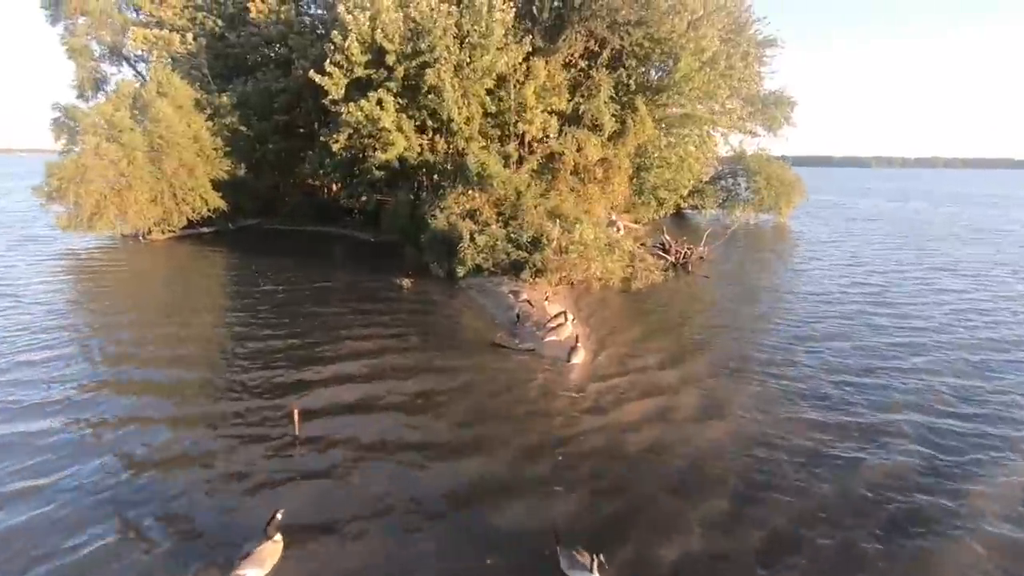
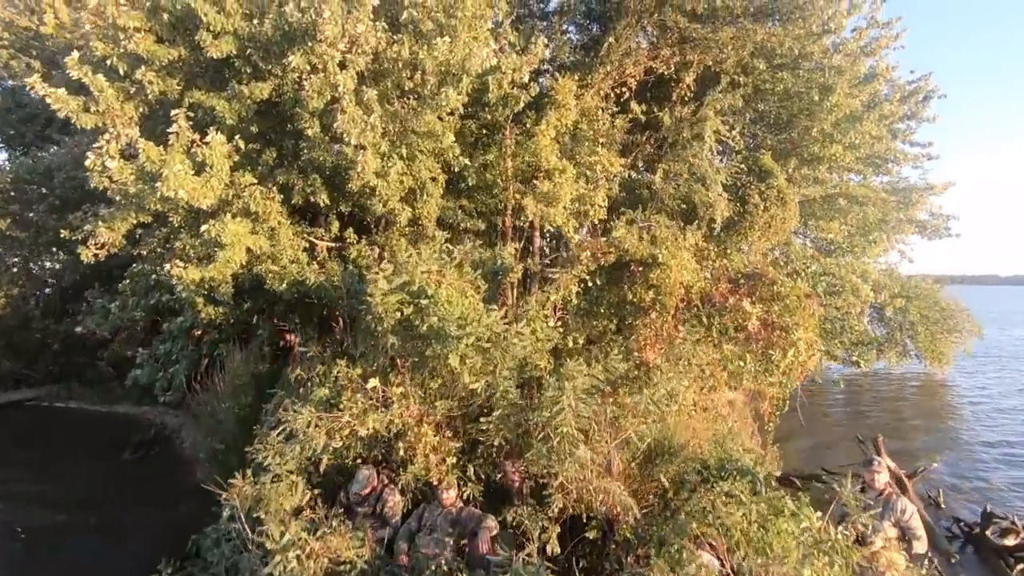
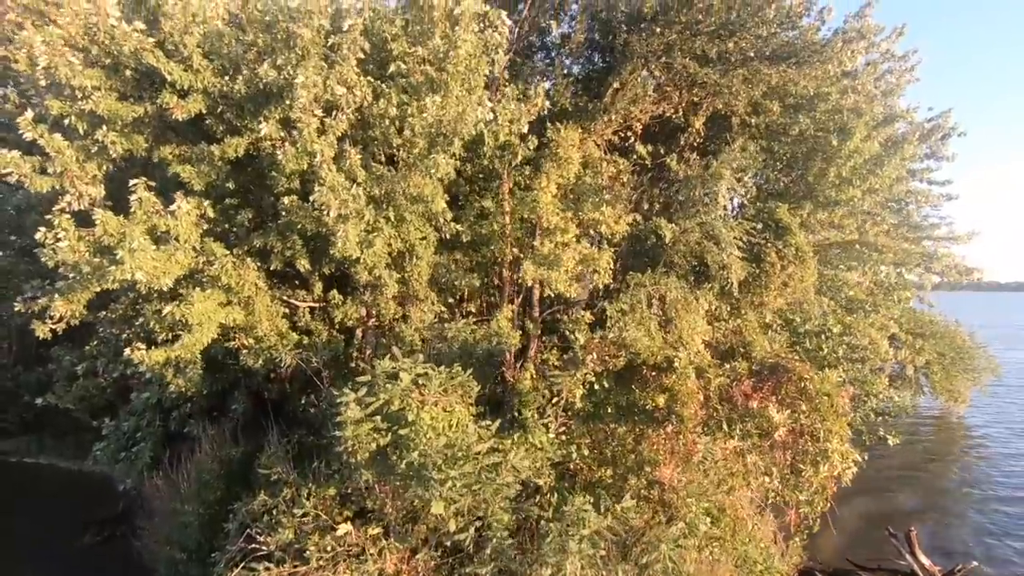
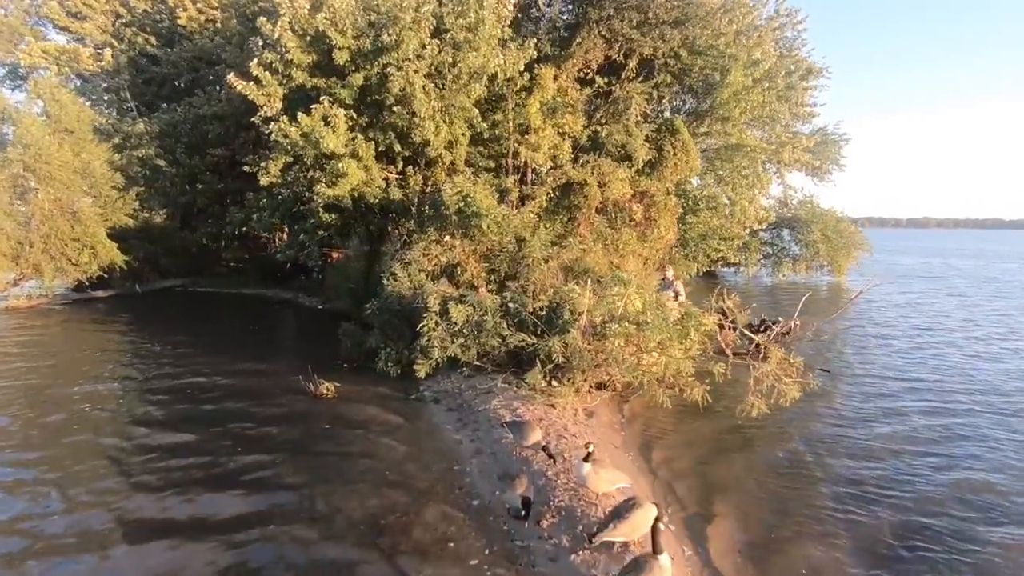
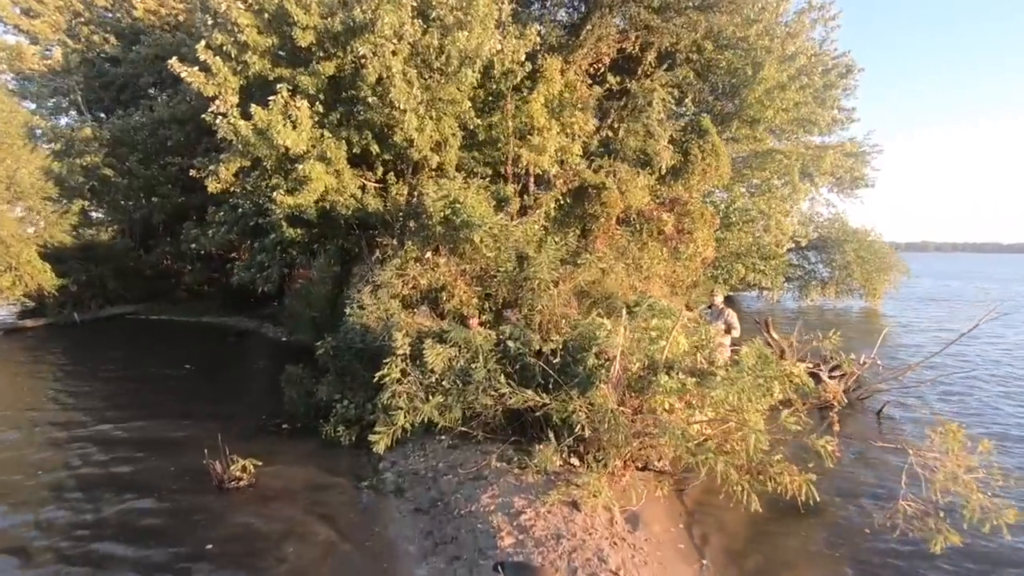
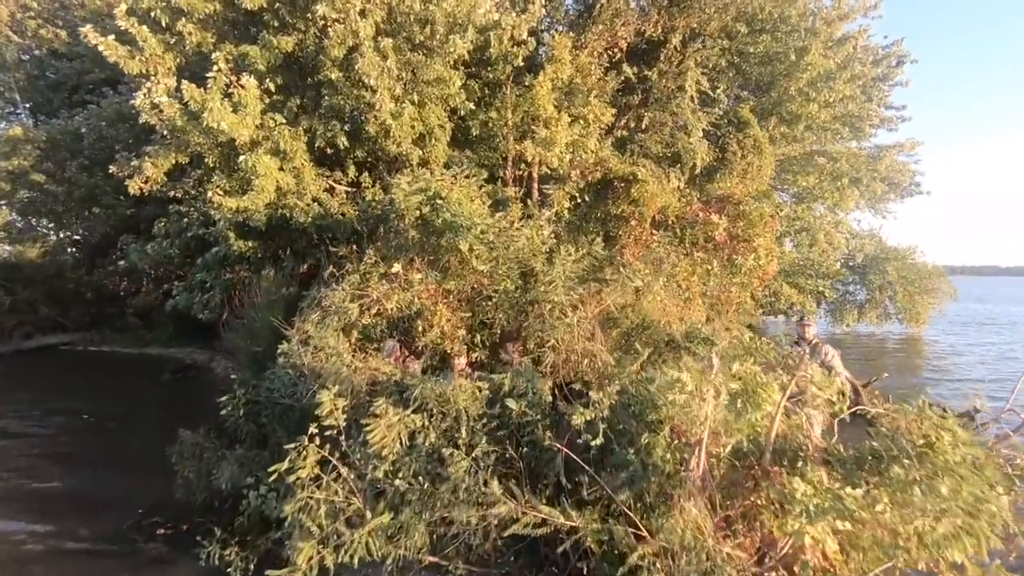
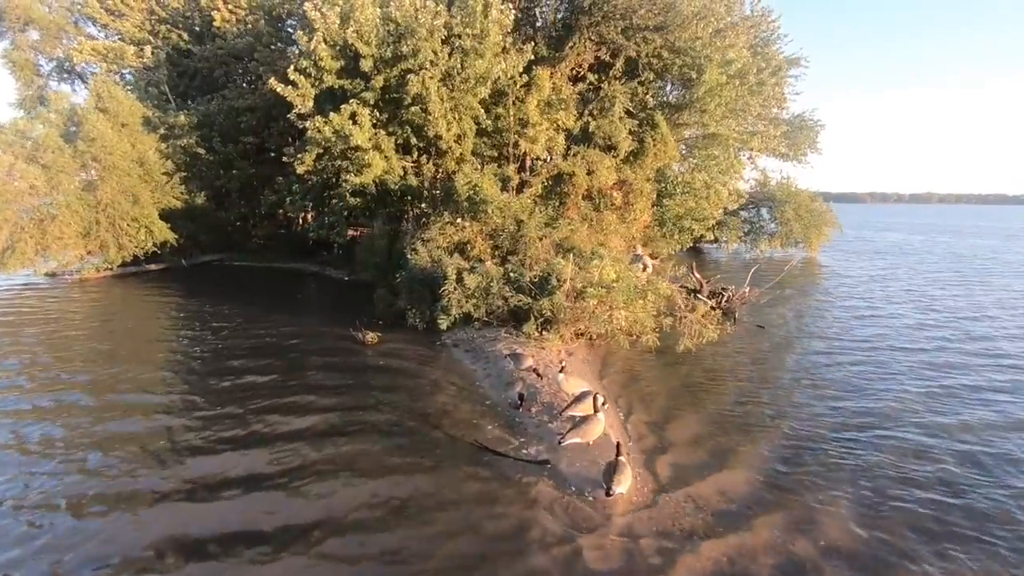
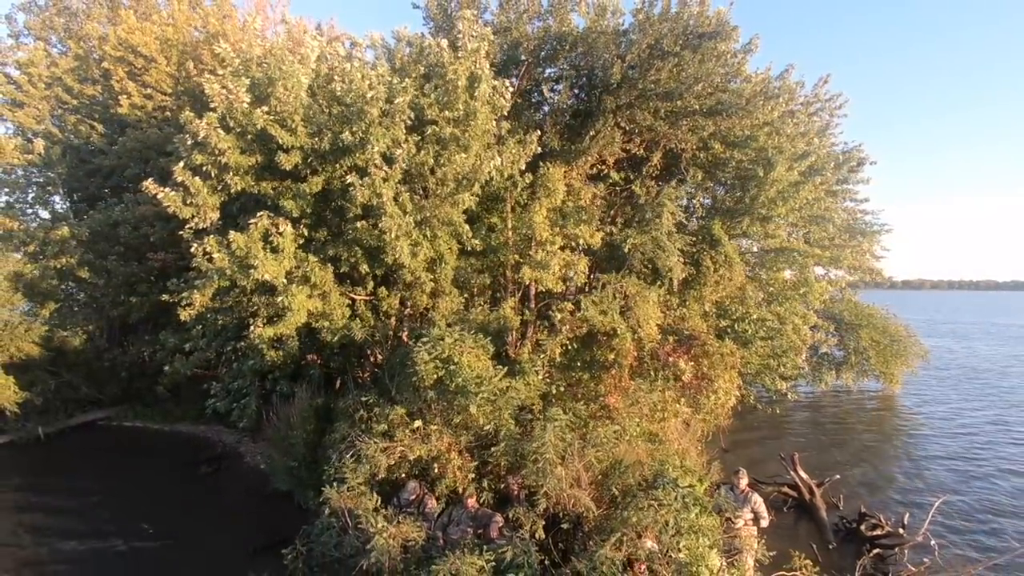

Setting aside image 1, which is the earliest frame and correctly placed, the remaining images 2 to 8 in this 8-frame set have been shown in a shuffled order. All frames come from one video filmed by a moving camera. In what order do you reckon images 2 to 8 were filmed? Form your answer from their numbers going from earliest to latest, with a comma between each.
7, 4, 5, 6, 2, 3, 8
